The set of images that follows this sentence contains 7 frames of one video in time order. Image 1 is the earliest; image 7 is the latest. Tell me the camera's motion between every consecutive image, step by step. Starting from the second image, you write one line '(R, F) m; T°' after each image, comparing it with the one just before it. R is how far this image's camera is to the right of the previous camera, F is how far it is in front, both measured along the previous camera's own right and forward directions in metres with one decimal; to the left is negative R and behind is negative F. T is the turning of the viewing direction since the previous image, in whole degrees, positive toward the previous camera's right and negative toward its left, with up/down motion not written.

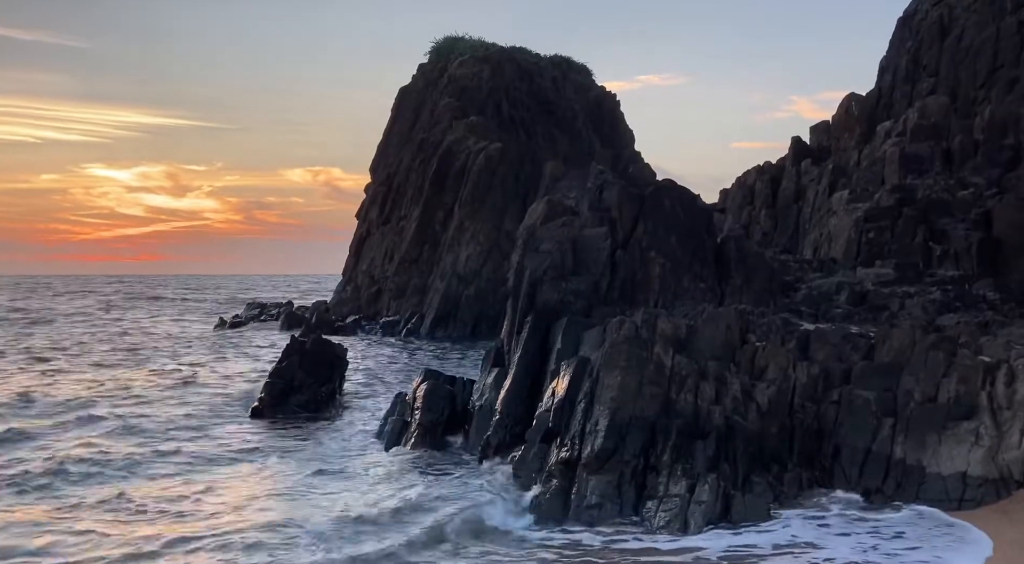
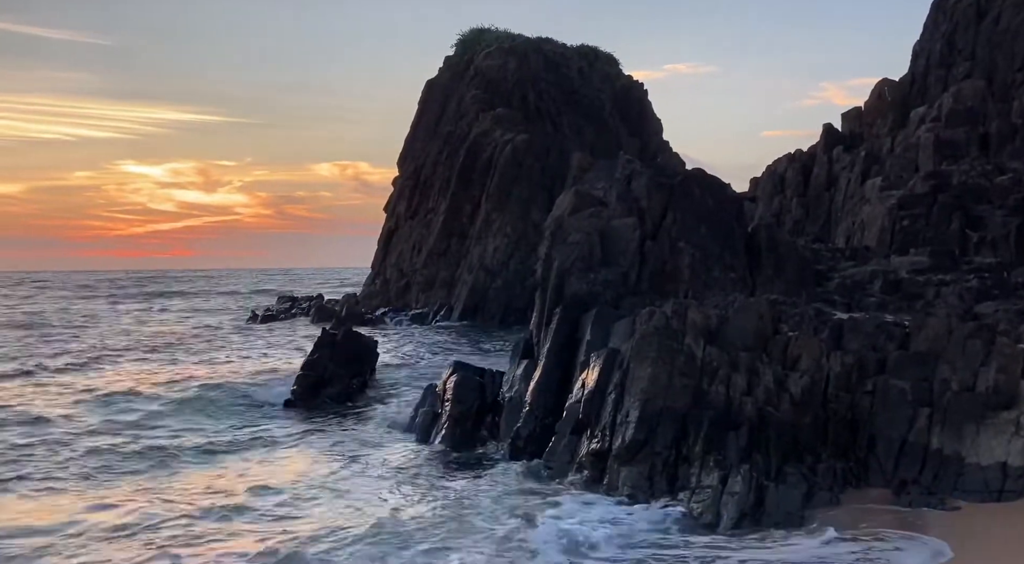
(0.0, +0.2) m; -1°
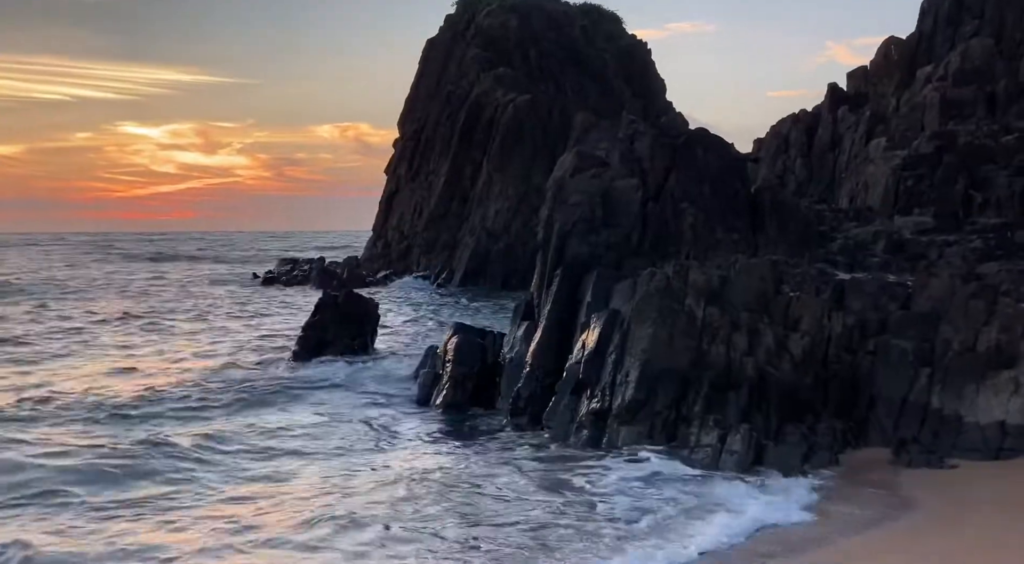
(+0.1, +0.1) m; 0°
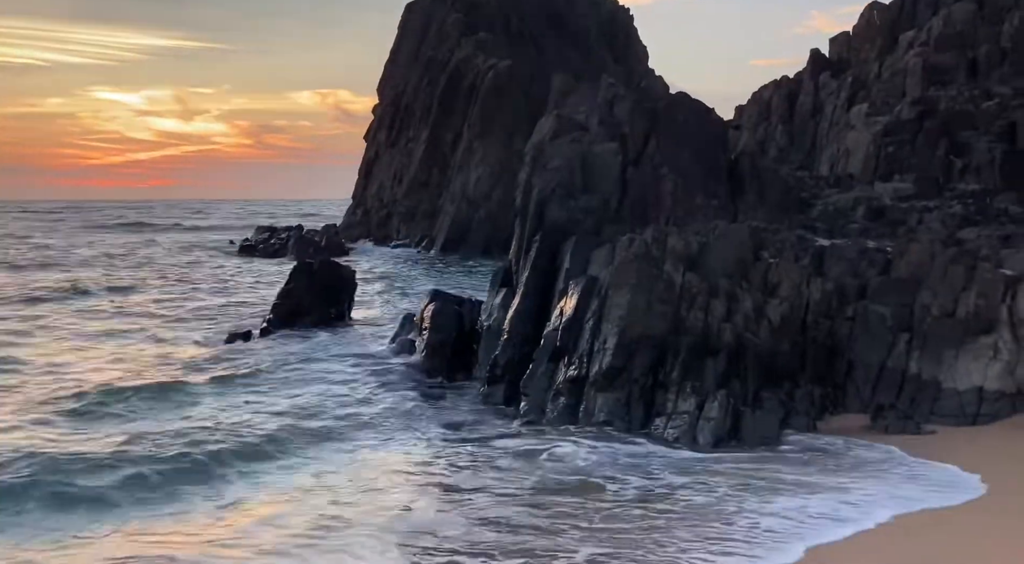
(+0.1, +0.2) m; +1°
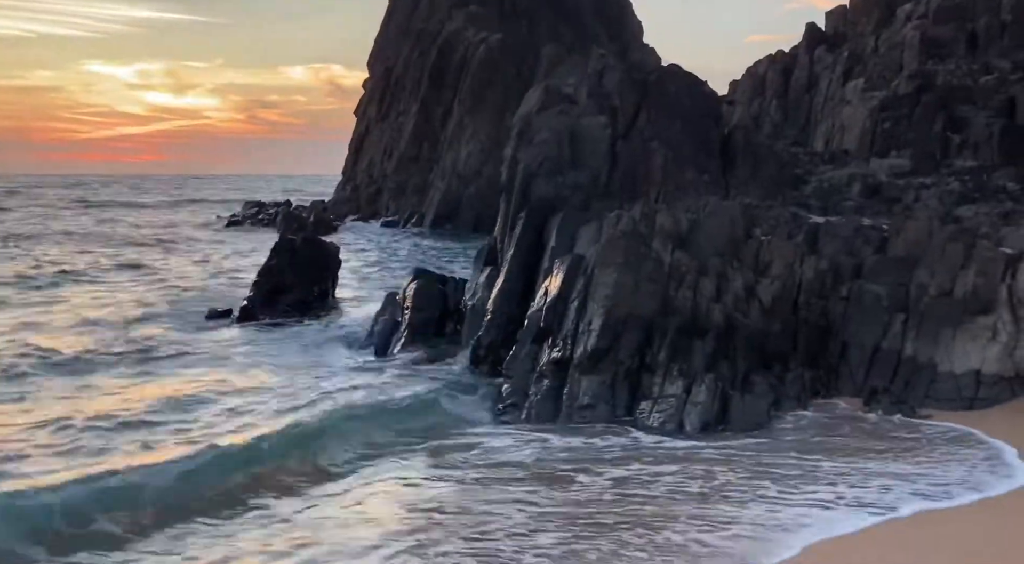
(+0.2, +0.6) m; 0°
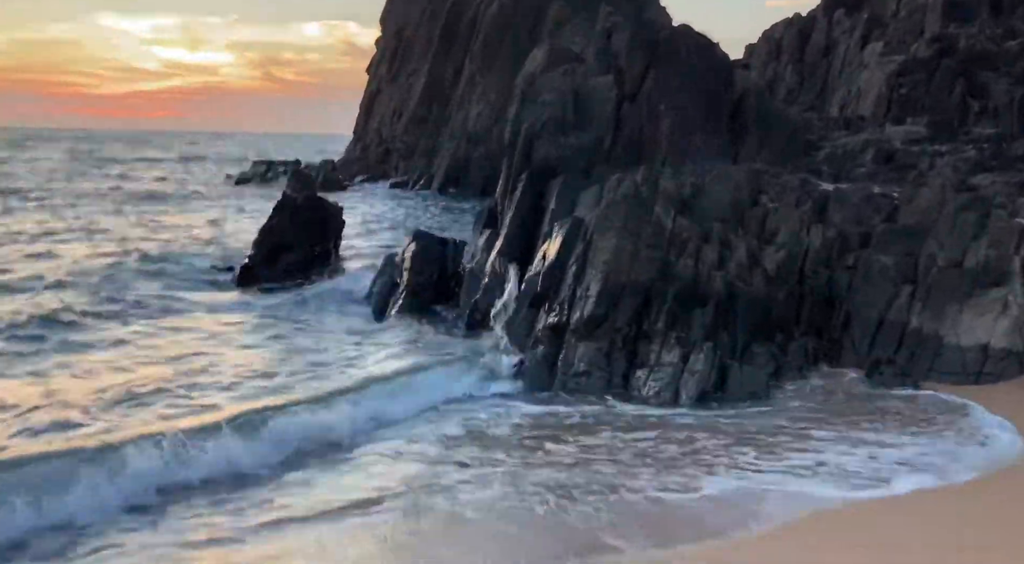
(+0.4, +0.6) m; -1°
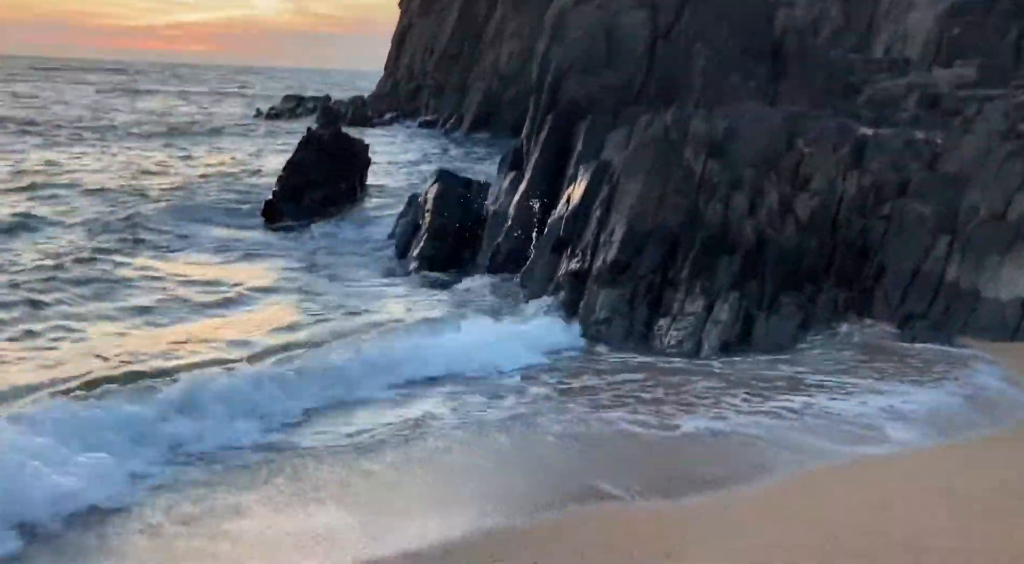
(+0.3, +0.6) m; -2°
